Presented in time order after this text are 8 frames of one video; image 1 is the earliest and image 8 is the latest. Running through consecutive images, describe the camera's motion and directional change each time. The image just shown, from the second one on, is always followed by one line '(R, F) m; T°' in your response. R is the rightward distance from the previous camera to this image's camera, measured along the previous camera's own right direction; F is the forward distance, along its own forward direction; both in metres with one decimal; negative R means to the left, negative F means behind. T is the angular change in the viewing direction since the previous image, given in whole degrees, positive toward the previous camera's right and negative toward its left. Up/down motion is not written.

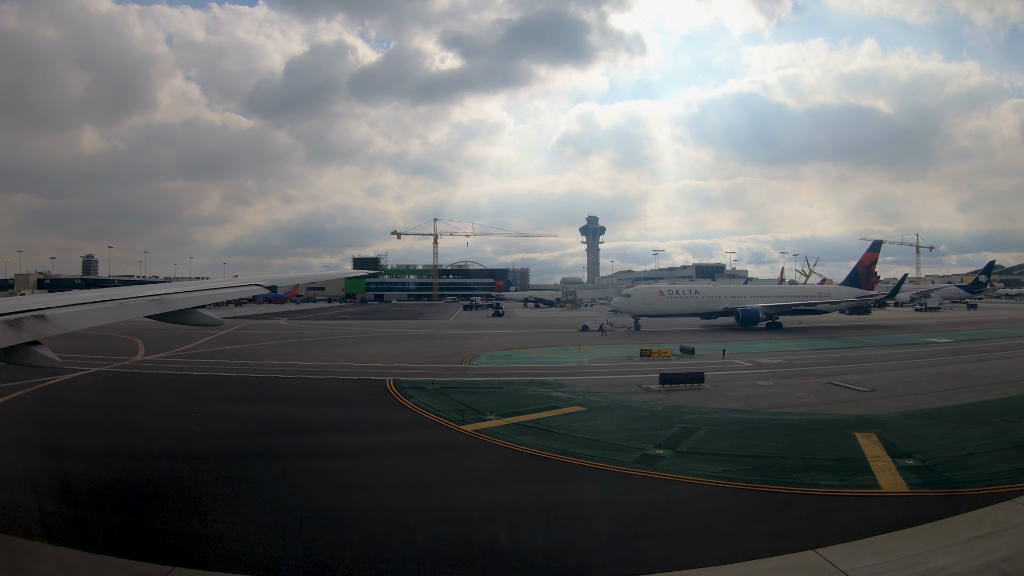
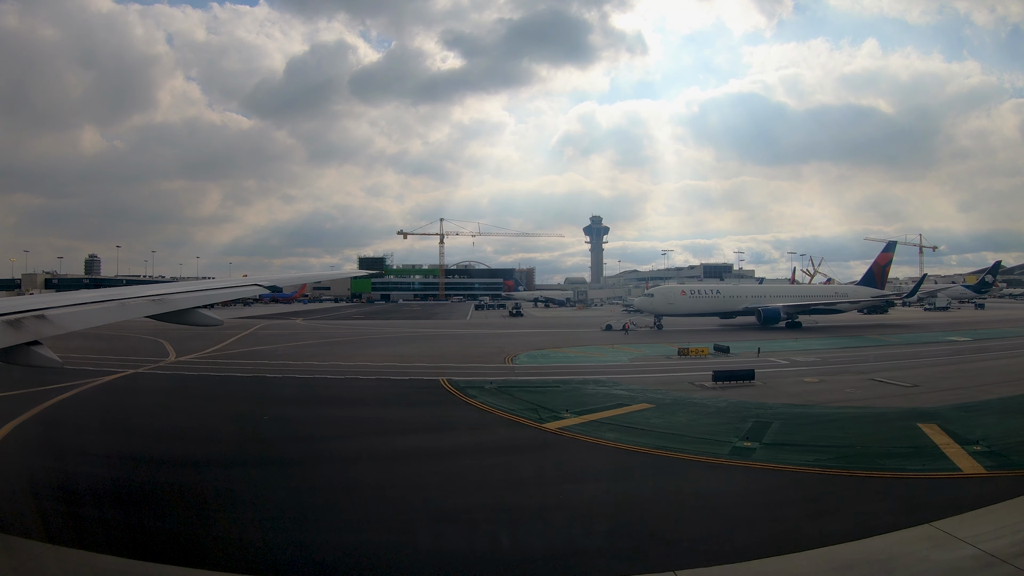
(-1.6, -0.4) m; 0°
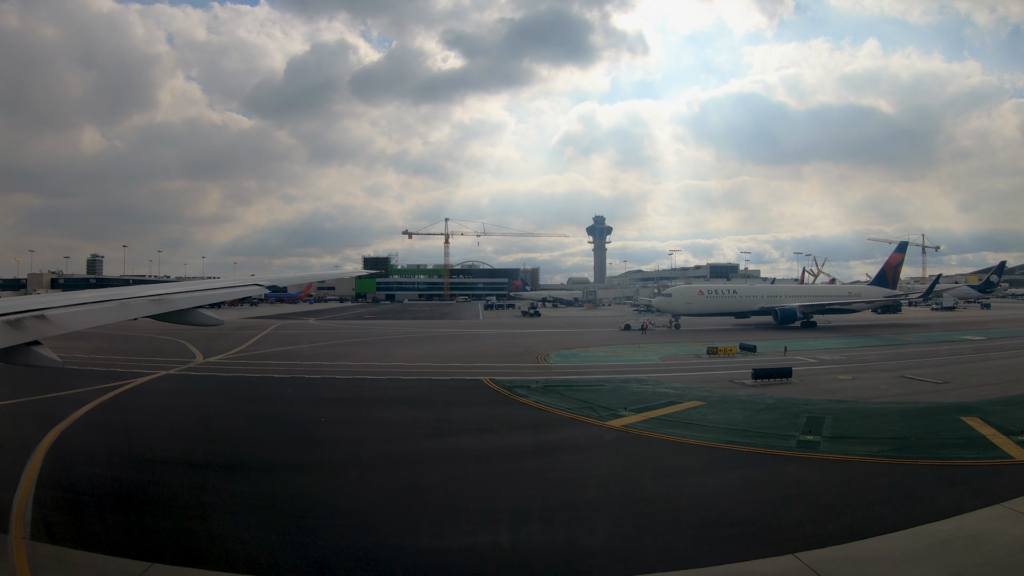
(-1.3, -0.3) m; 0°
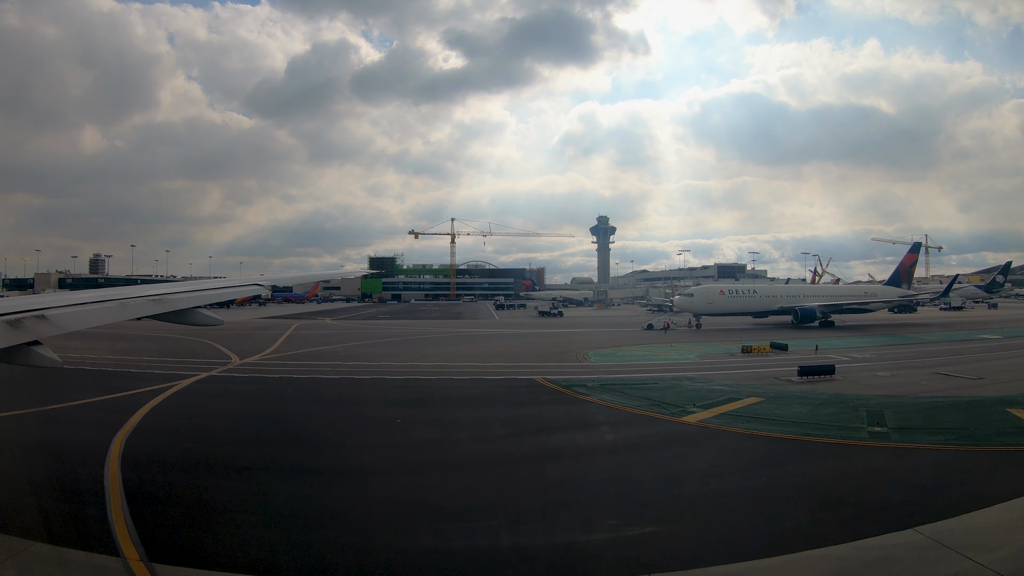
(-1.6, -0.4) m; 0°
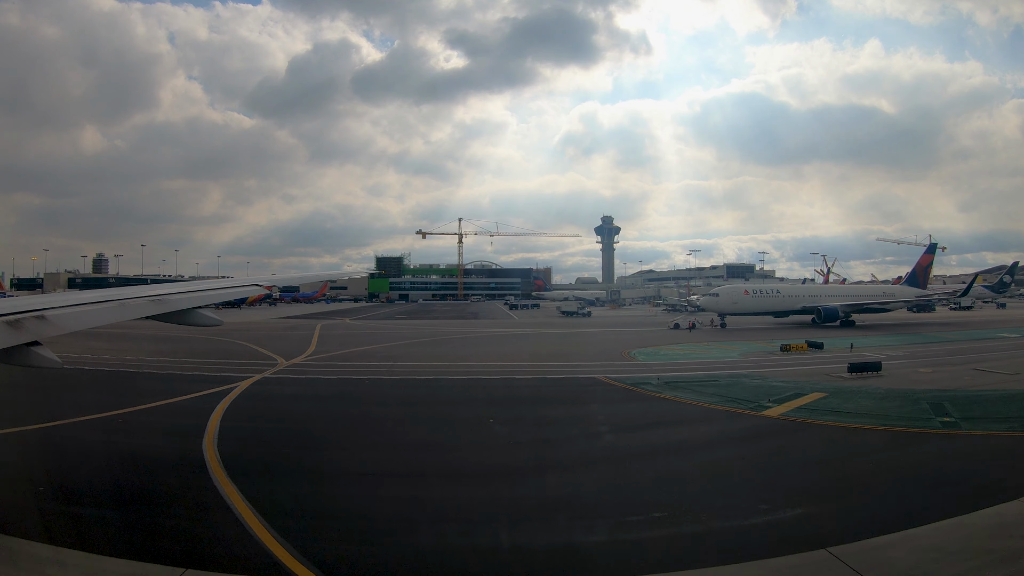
(-2.0, -0.6) m; 0°
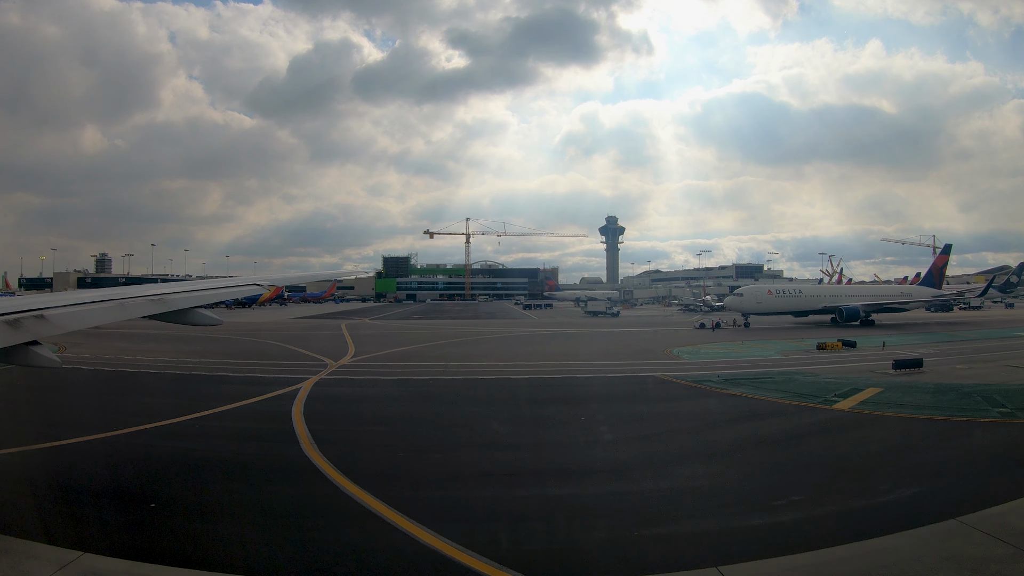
(-2.0, -0.6) m; 0°
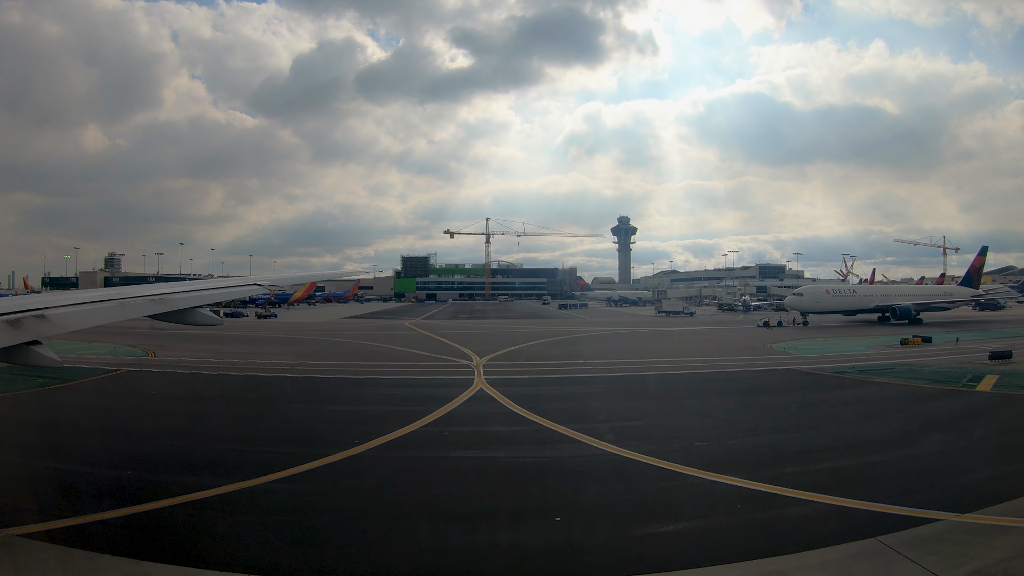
(-5.4, -2.0) m; 0°
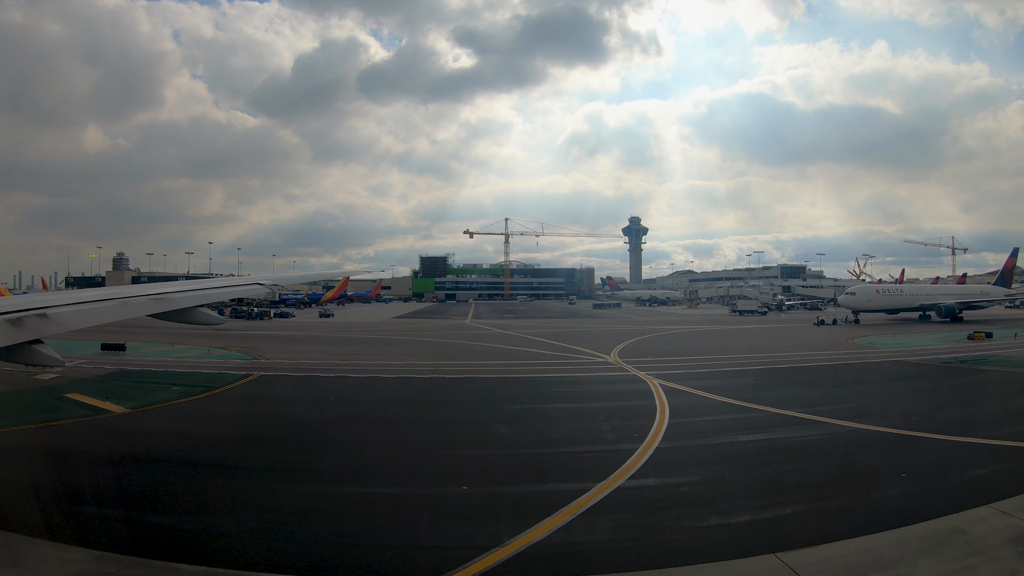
(-5.4, -2.1) m; 0°
